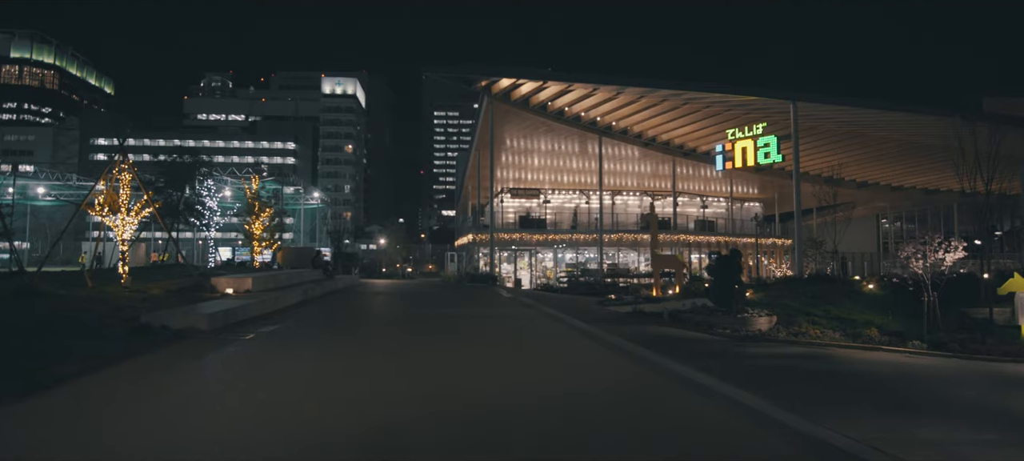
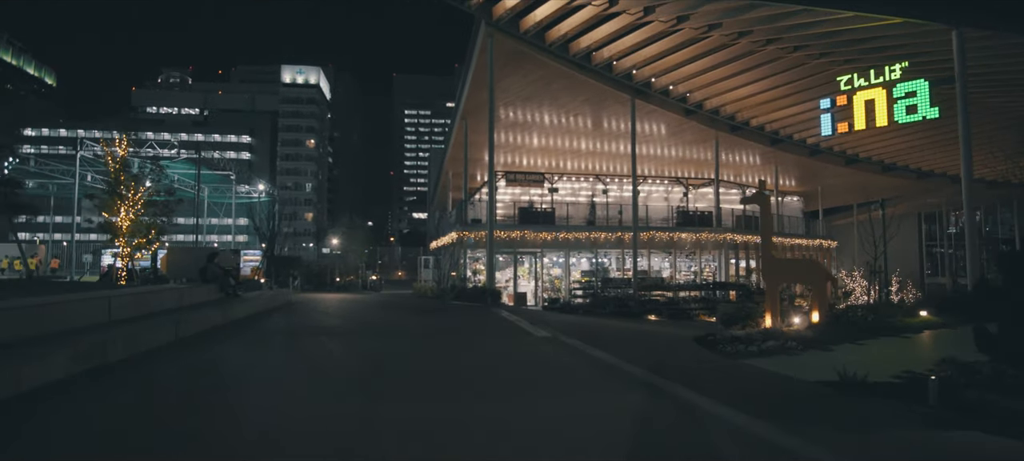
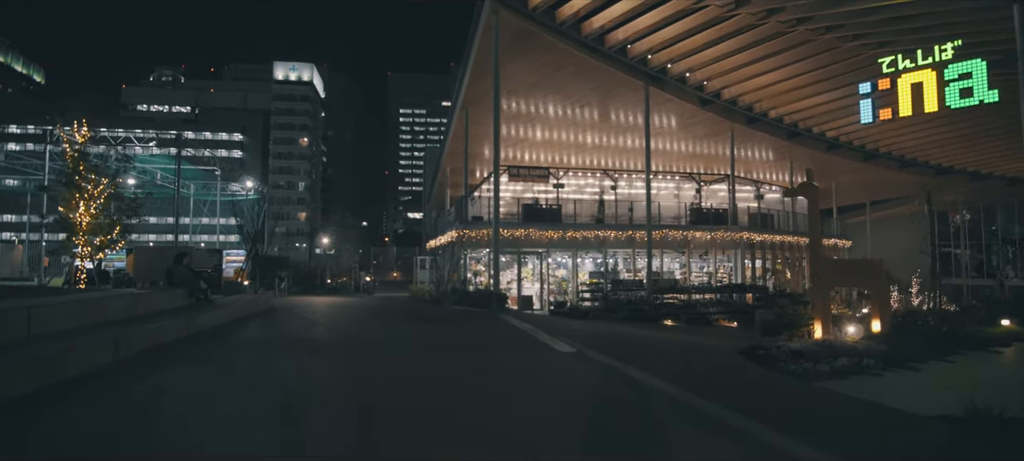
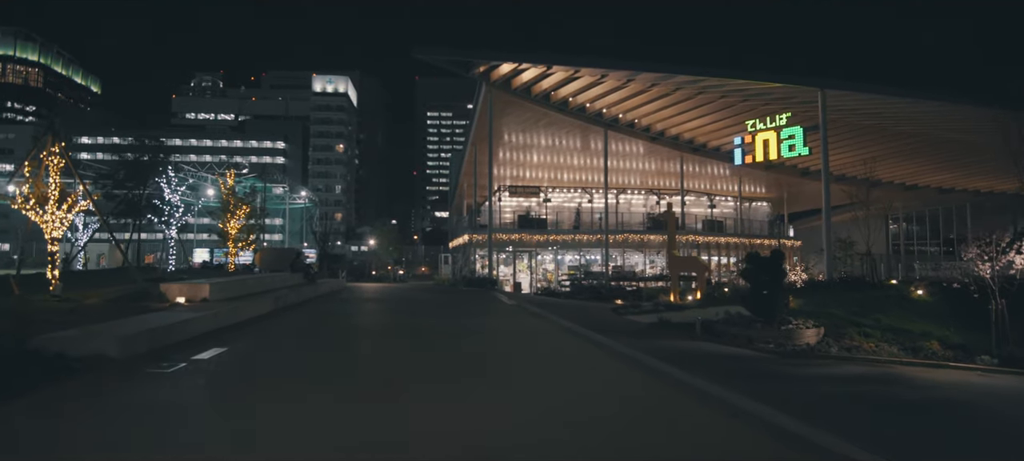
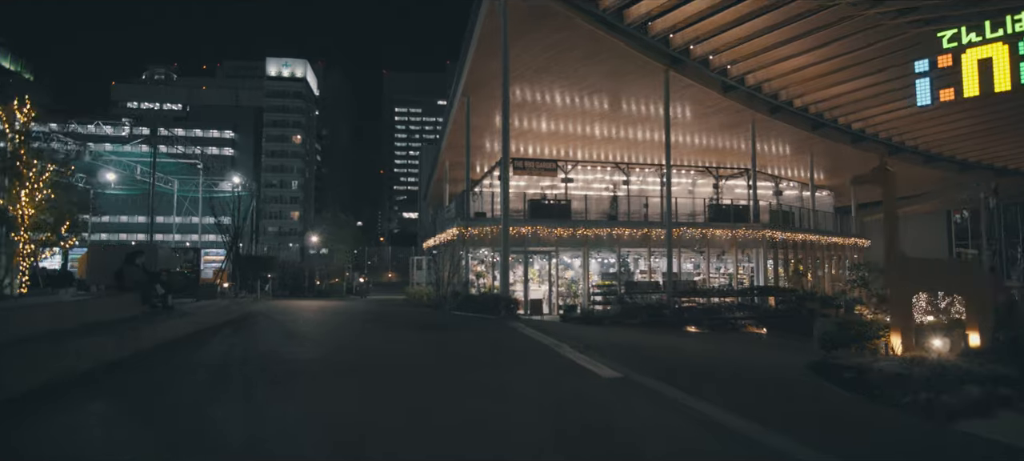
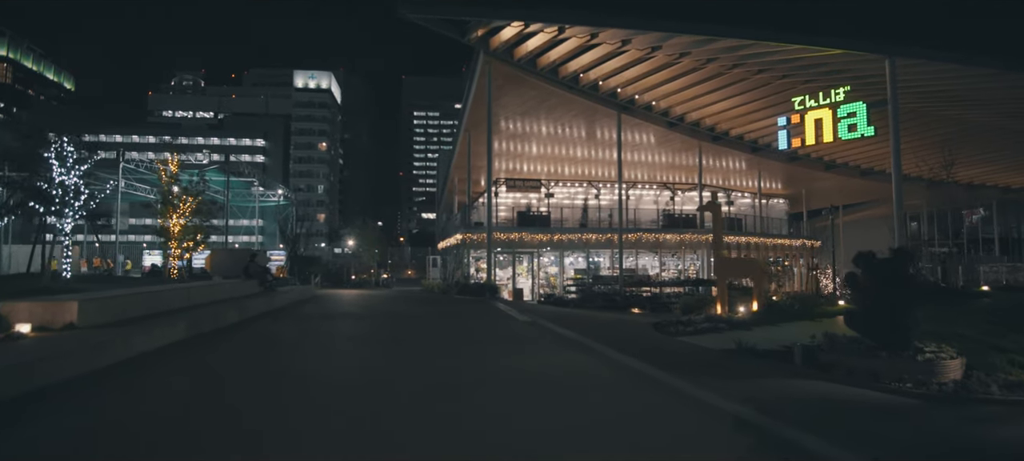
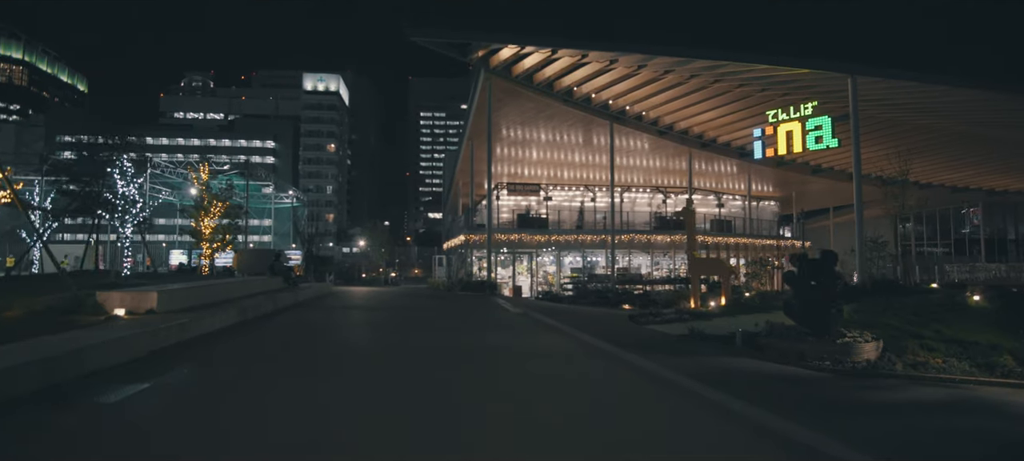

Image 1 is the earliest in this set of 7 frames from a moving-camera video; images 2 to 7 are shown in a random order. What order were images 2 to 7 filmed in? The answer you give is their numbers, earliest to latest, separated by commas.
4, 7, 6, 2, 3, 5
